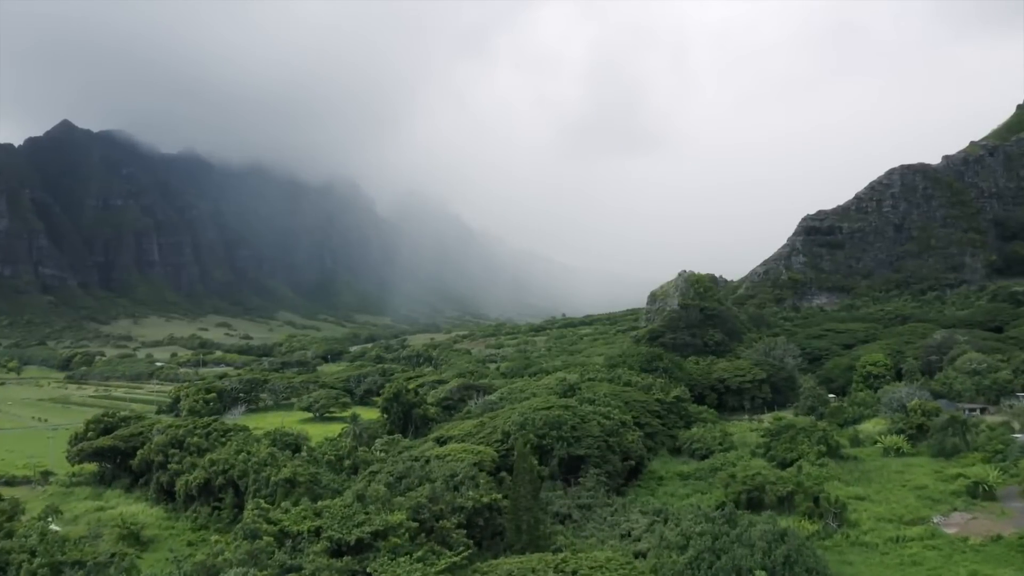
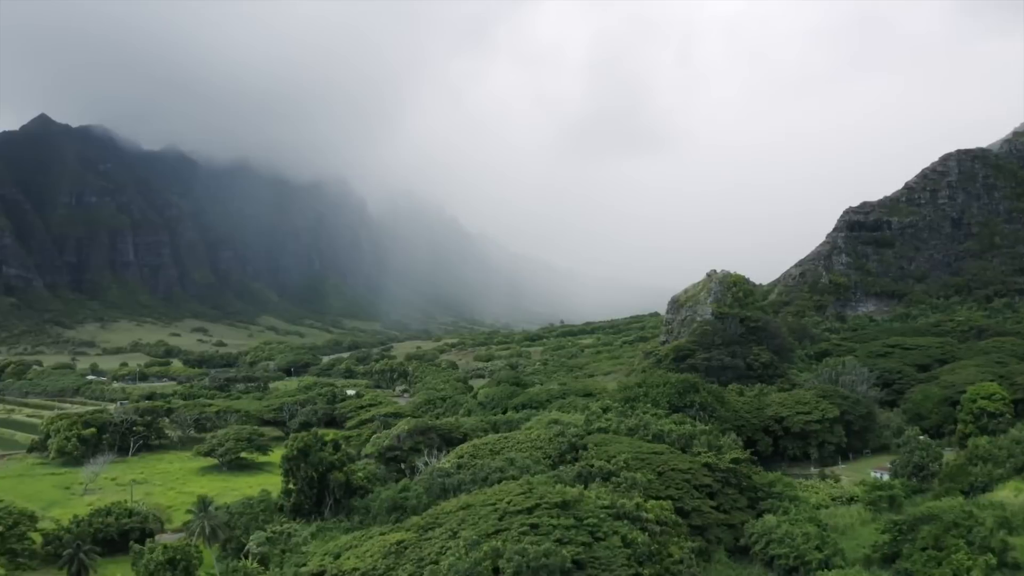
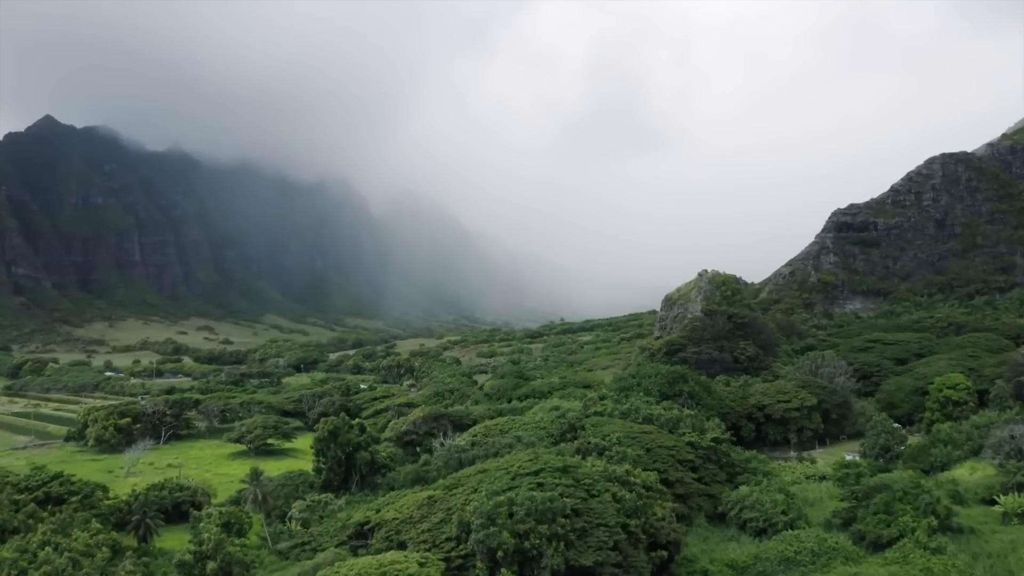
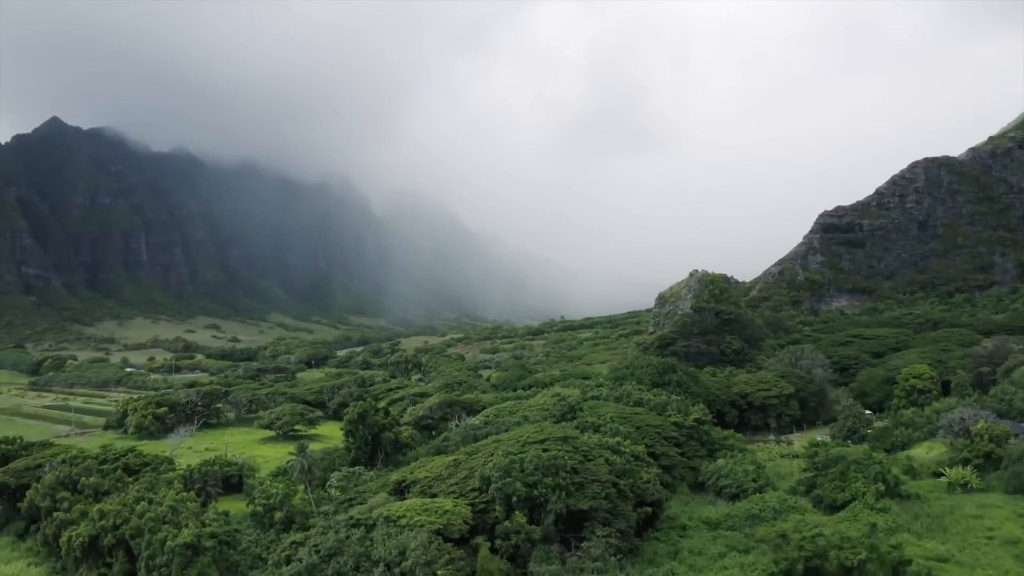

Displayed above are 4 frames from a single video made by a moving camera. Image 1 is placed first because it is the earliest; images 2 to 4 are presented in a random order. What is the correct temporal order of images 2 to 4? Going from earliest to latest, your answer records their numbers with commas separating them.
4, 3, 2
